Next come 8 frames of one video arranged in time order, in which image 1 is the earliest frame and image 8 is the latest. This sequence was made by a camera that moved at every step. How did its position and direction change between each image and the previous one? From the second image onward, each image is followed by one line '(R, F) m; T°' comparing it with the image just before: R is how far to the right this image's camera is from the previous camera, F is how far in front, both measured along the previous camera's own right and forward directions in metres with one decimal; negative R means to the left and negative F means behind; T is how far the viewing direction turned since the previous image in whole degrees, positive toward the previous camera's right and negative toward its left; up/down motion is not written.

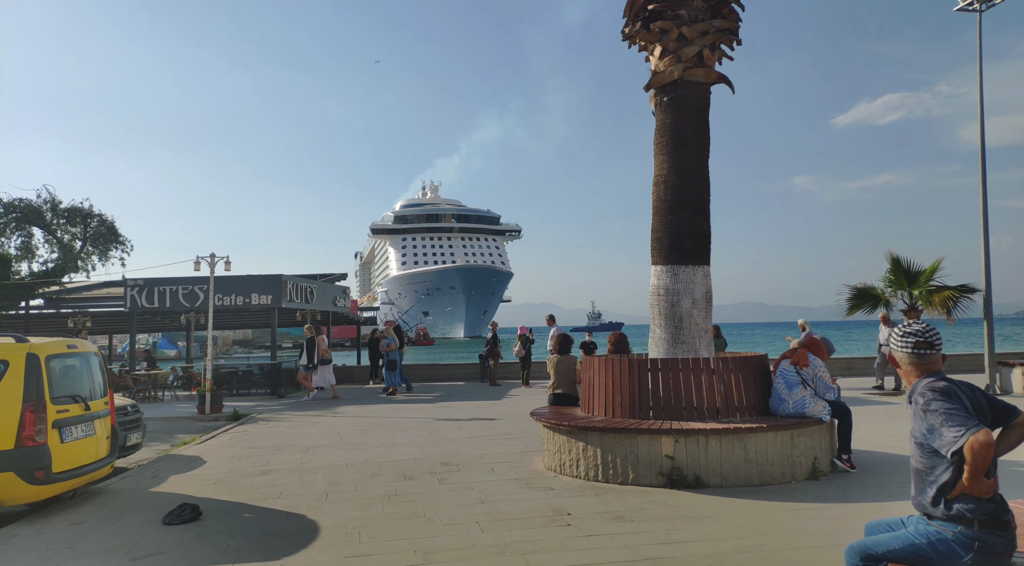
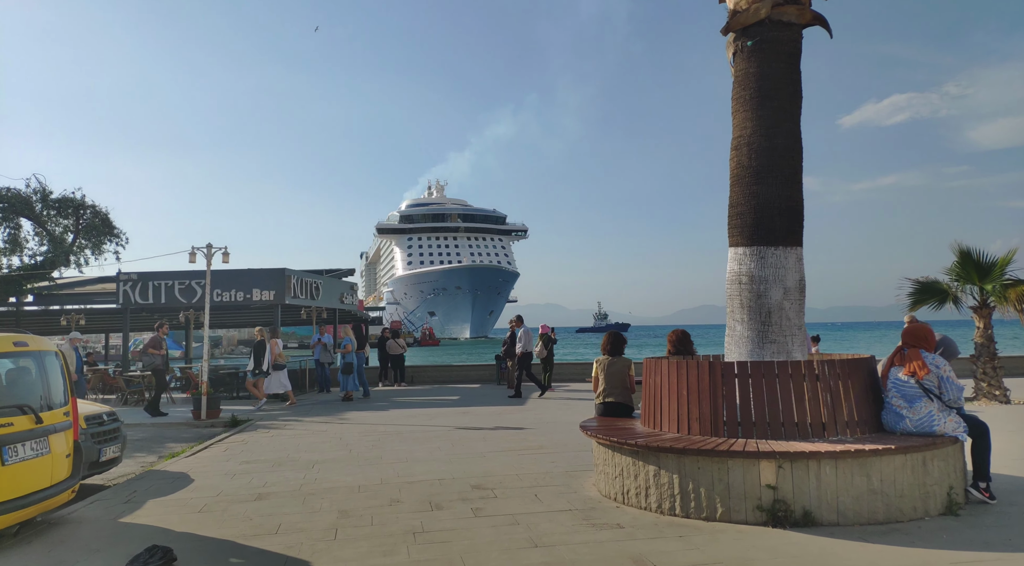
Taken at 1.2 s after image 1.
(-0.3, +1.2) m; 0°
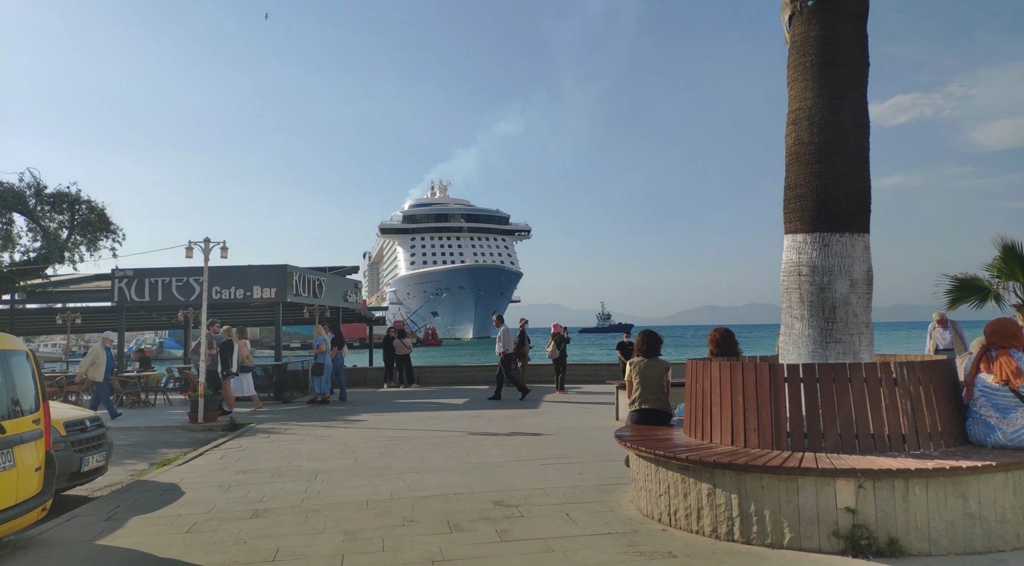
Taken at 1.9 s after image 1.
(-0.2, +0.6) m; 0°
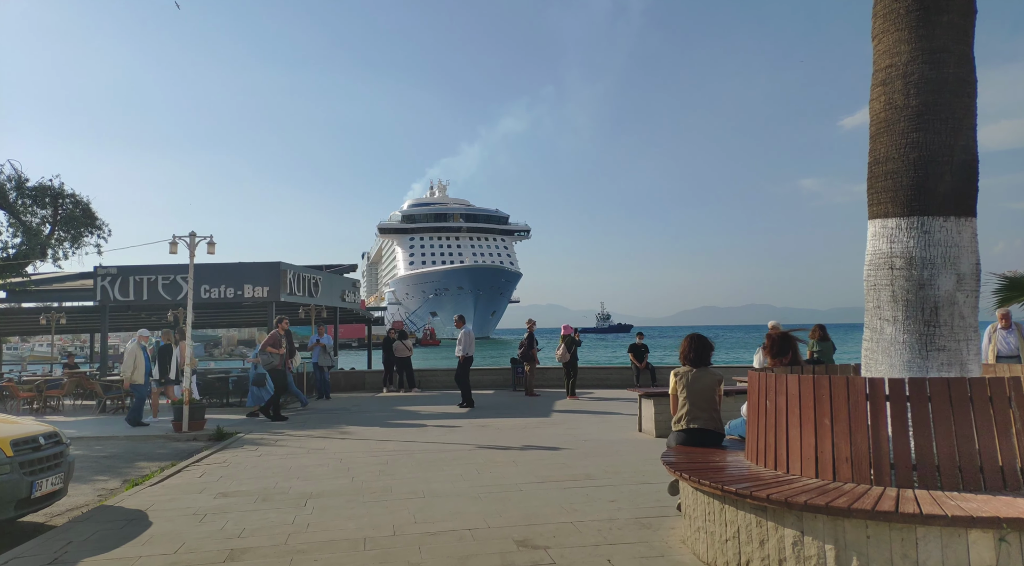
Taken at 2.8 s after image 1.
(-0.2, +0.9) m; 0°
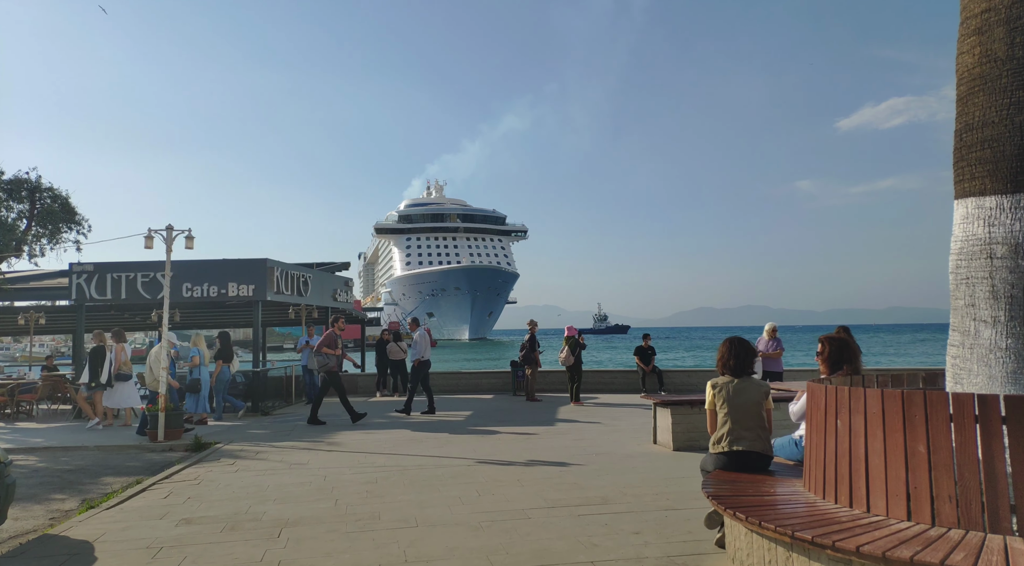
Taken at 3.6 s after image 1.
(-0.1, +0.8) m; 0°
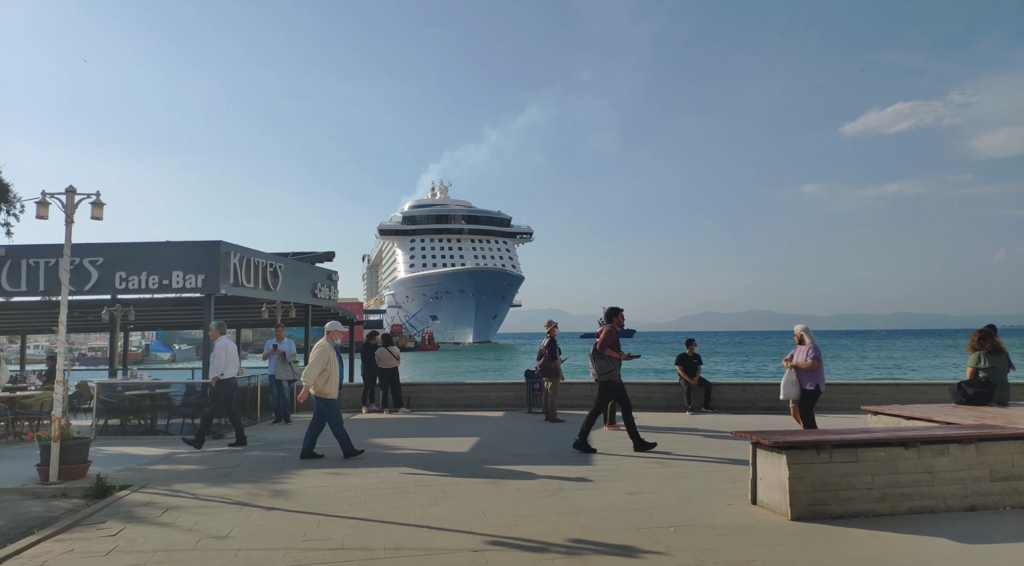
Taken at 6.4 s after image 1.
(-0.2, +2.7) m; 0°
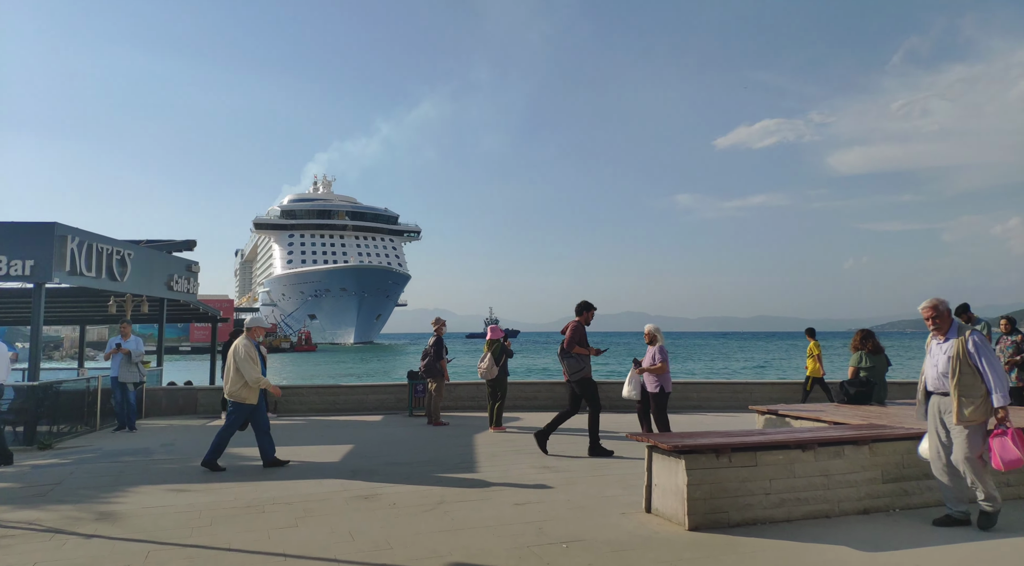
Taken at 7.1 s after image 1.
(+0.1, +0.6) m; +9°
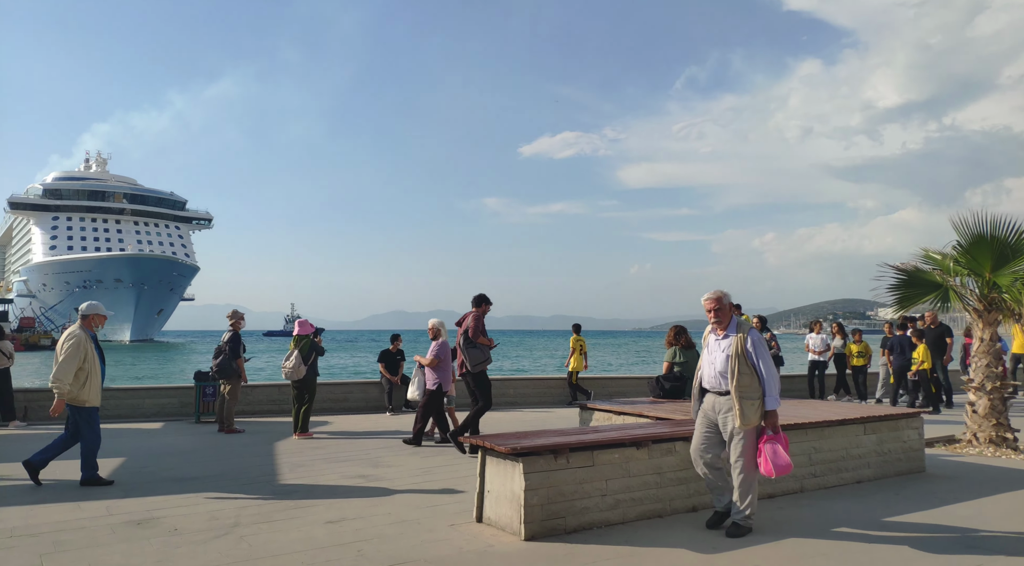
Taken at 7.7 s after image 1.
(-0.1, +0.6) m; +16°
